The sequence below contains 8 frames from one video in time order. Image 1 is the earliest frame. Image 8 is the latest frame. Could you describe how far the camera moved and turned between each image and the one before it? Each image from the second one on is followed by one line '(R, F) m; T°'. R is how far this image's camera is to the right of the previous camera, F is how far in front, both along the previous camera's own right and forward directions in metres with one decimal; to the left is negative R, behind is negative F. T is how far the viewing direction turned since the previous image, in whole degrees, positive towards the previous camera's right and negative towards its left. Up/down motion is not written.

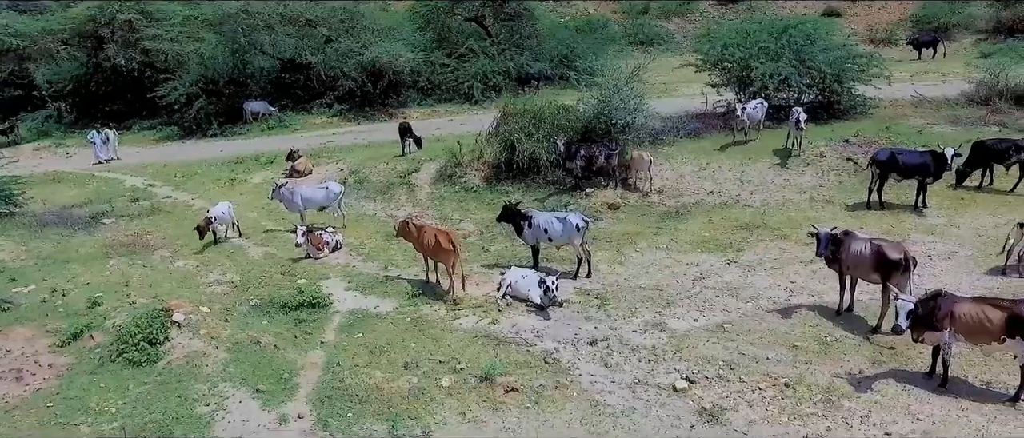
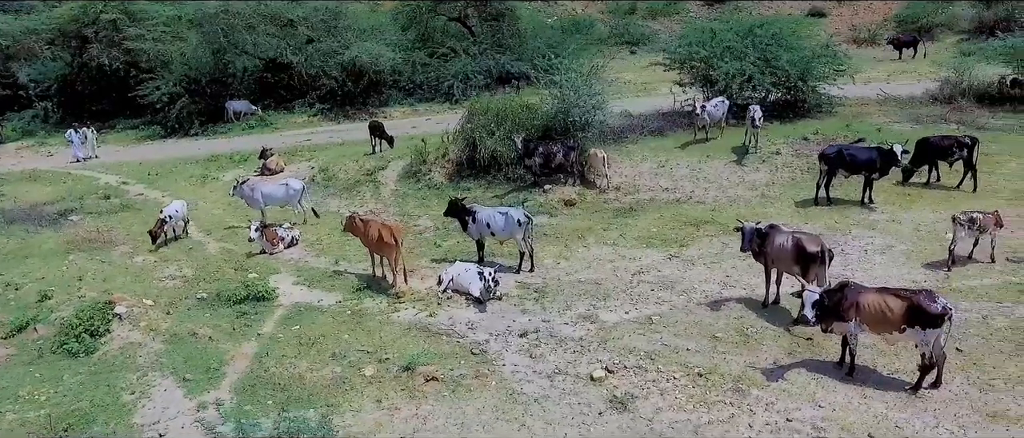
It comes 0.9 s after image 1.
(+0.9, -0.2) m; 0°
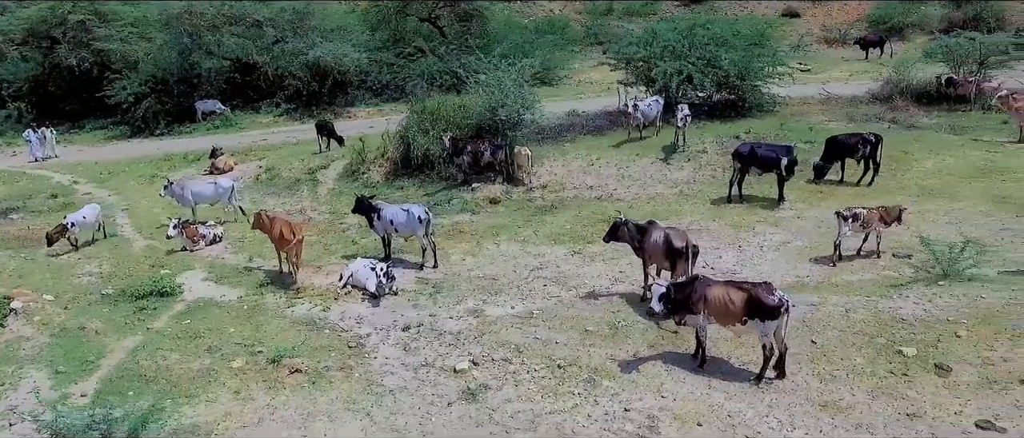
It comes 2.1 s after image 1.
(+1.6, -0.2) m; 0°
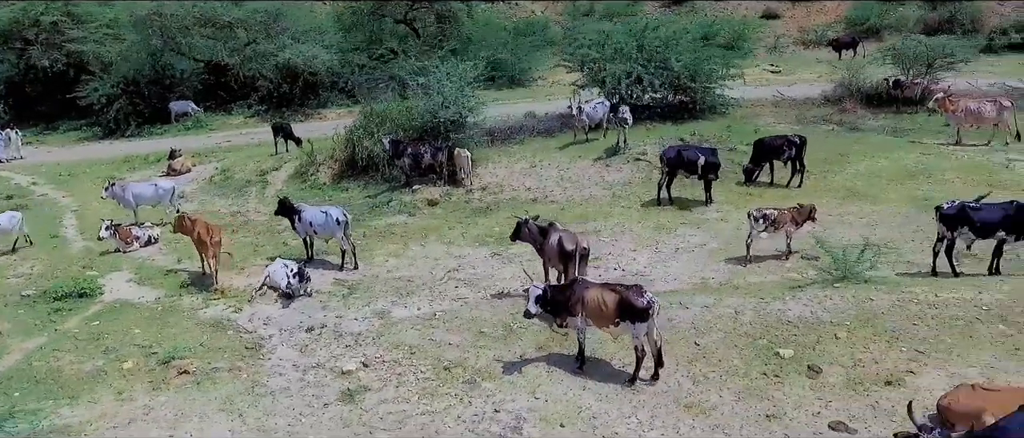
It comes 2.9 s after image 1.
(+1.3, -0.1) m; 0°
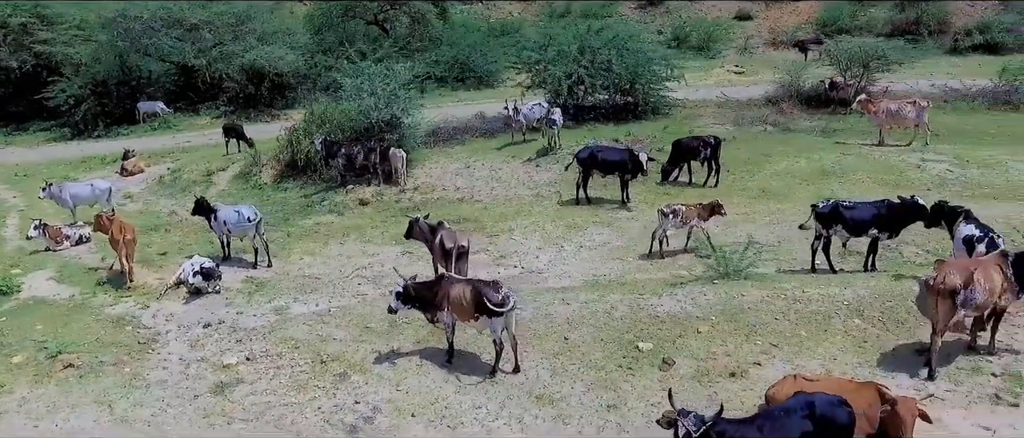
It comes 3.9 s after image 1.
(+1.5, -0.3) m; 0°
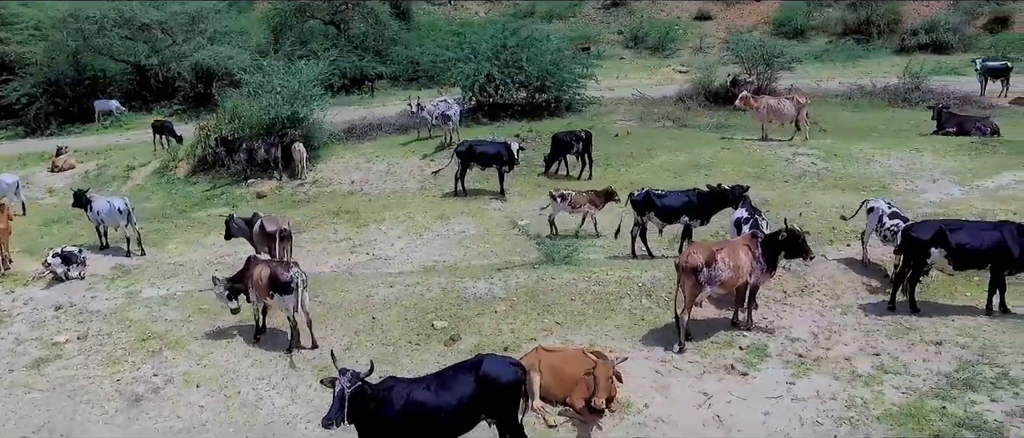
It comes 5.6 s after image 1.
(+2.4, -0.6) m; 0°
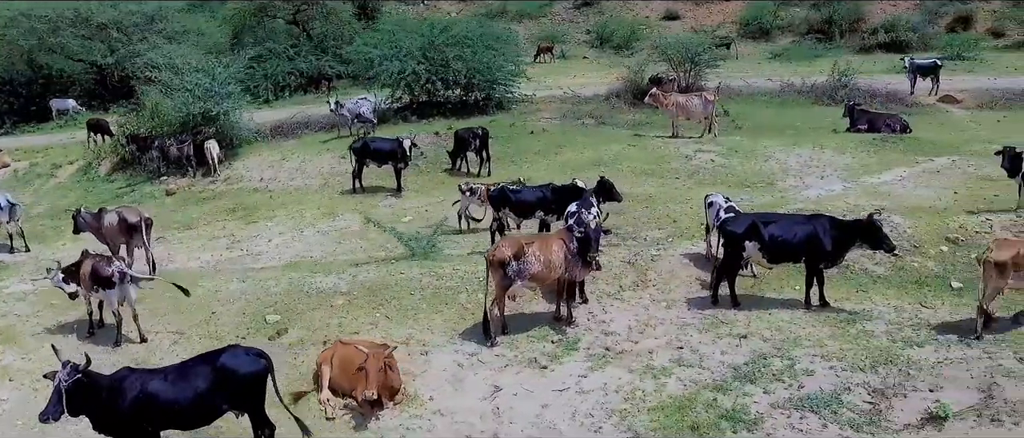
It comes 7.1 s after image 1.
(+2.0, 0.0) m; 0°
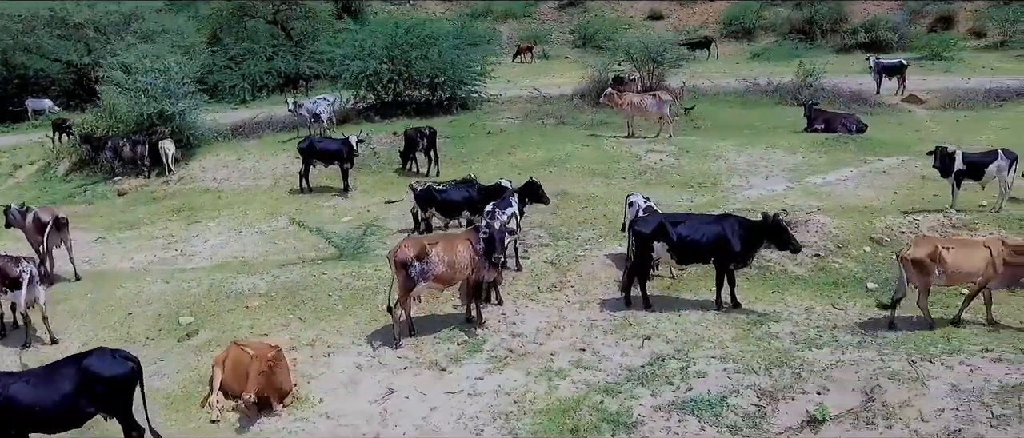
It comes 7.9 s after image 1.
(+1.0, +0.1) m; 0°
